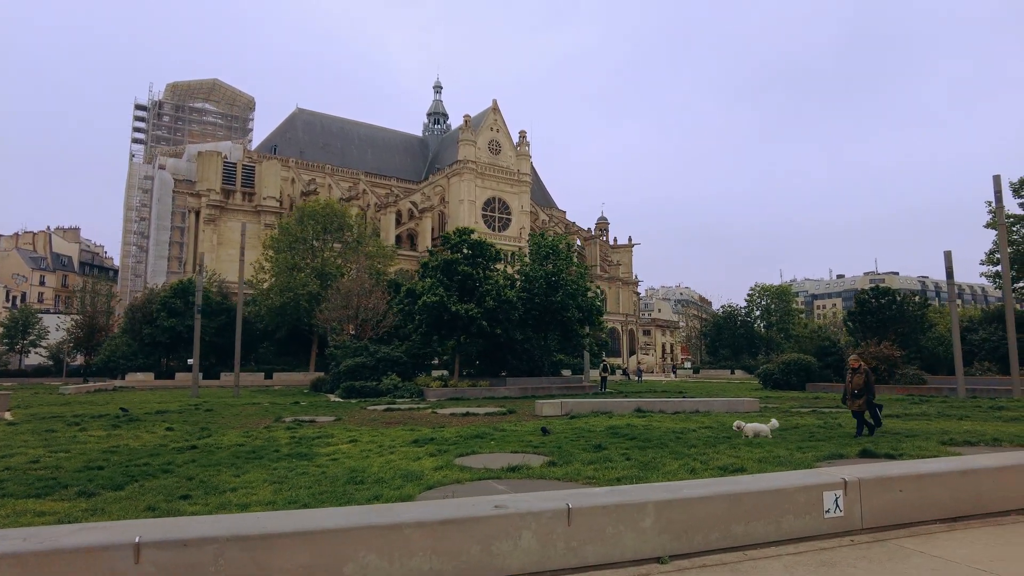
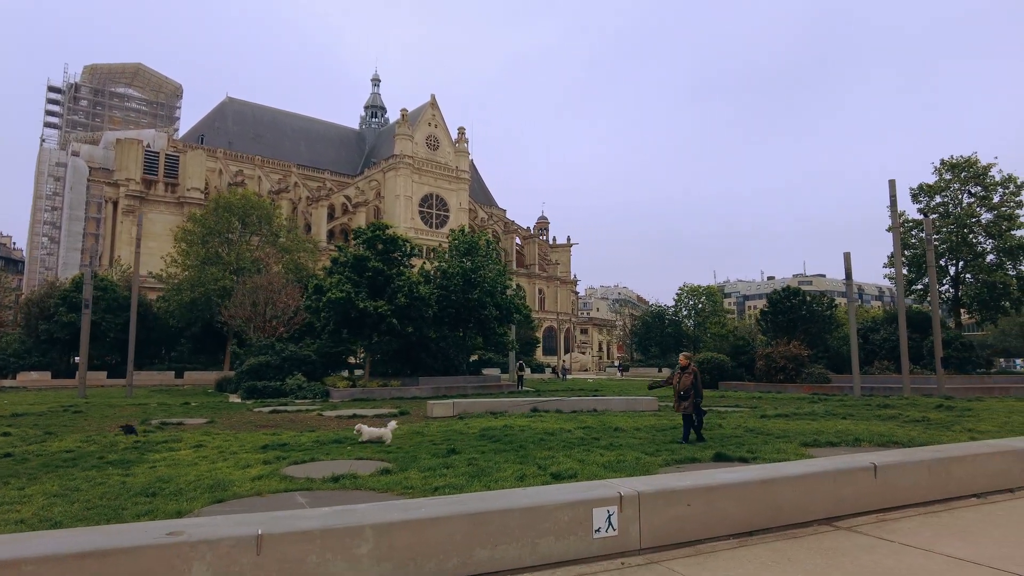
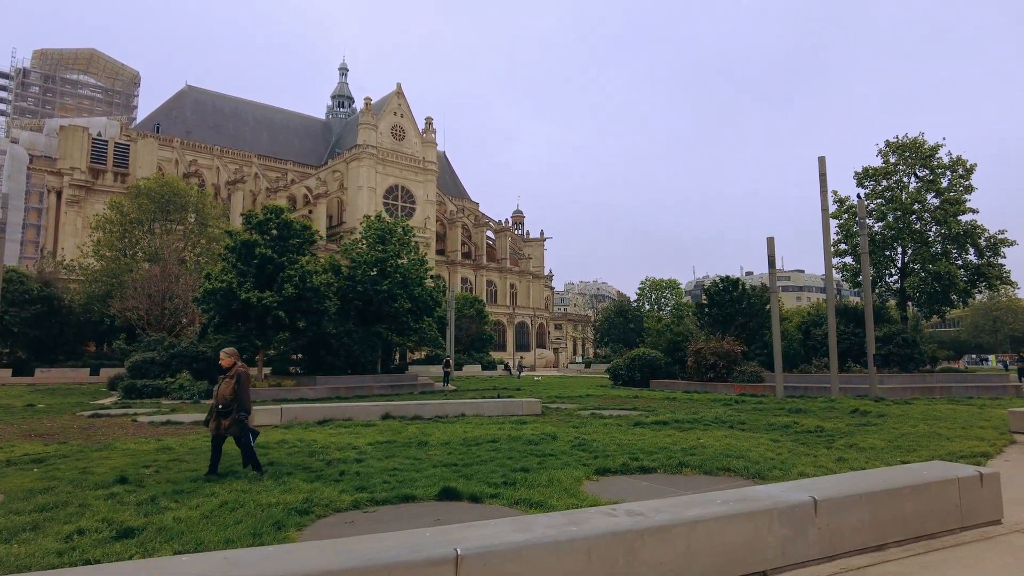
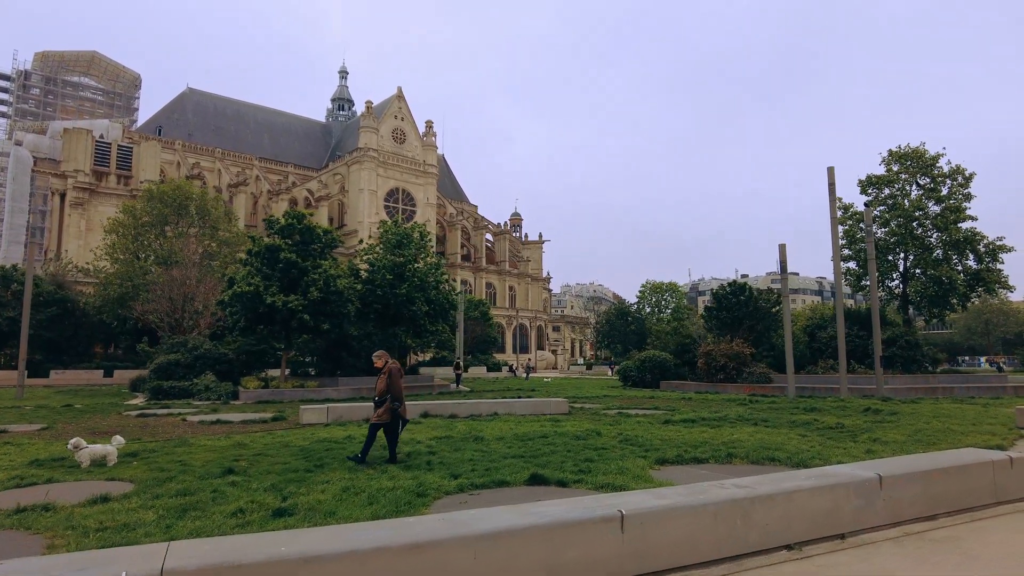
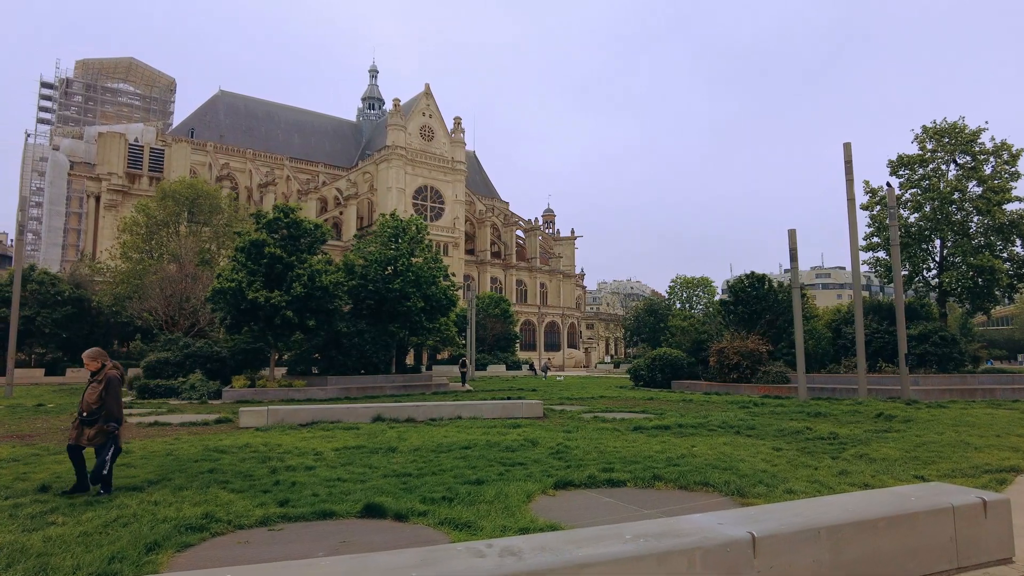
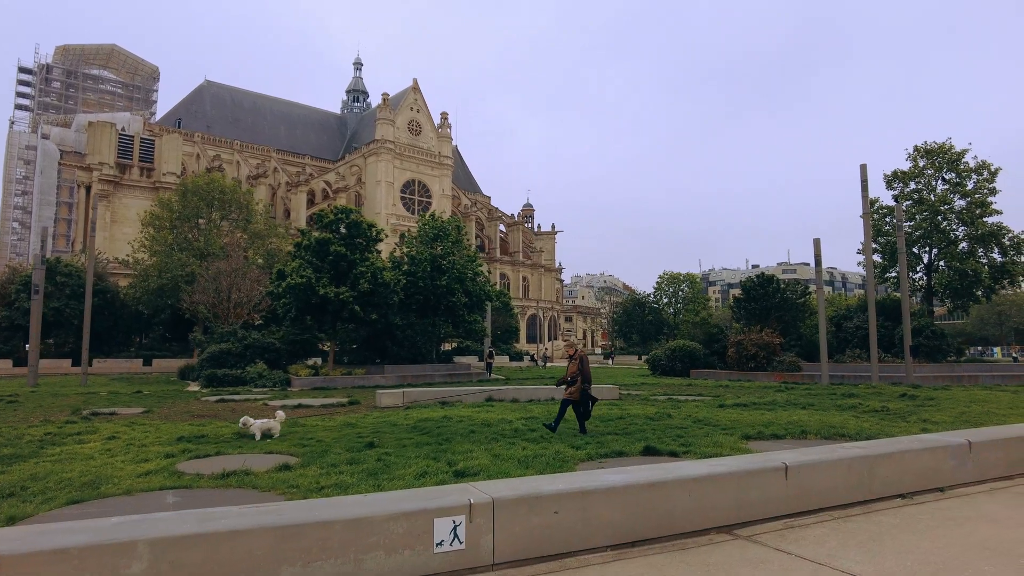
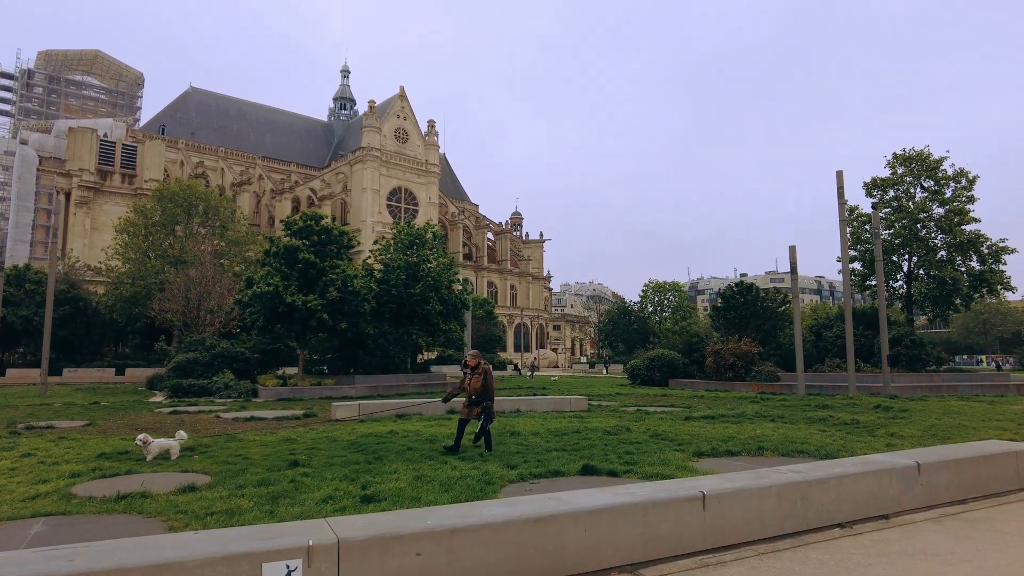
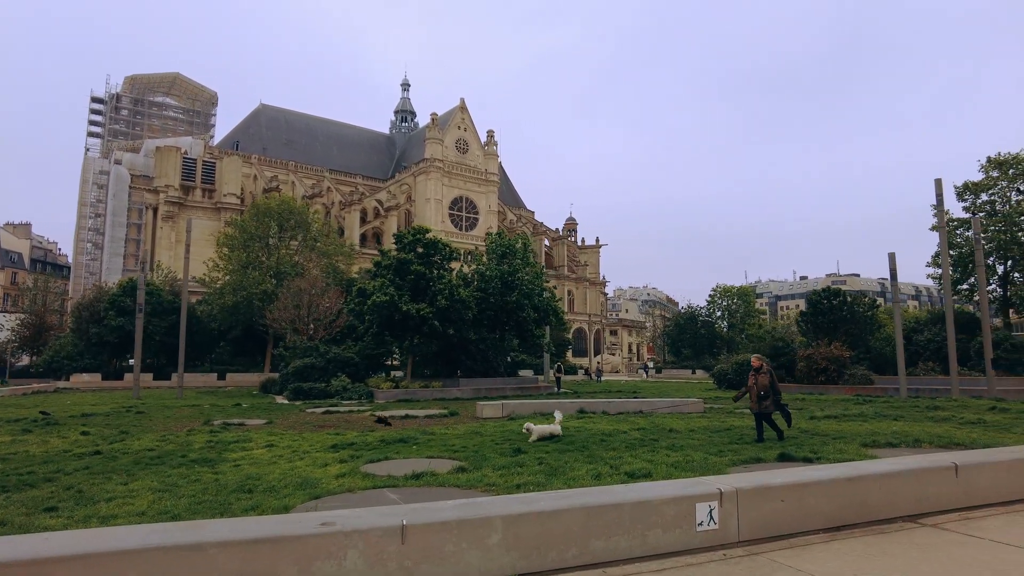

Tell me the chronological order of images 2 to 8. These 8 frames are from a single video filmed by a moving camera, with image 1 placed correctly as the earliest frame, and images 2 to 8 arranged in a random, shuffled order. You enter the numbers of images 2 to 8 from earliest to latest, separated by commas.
8, 2, 6, 7, 4, 3, 5
